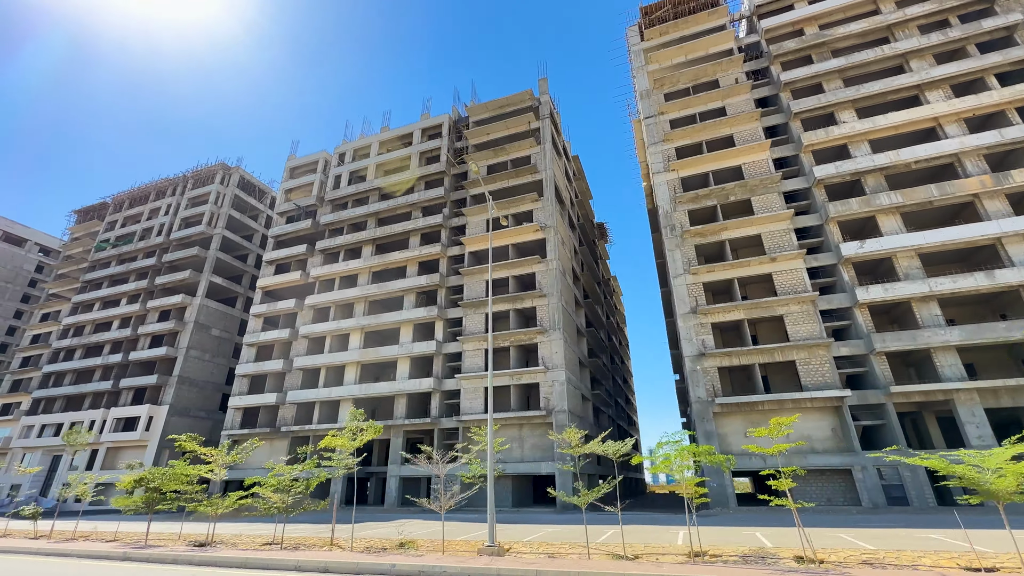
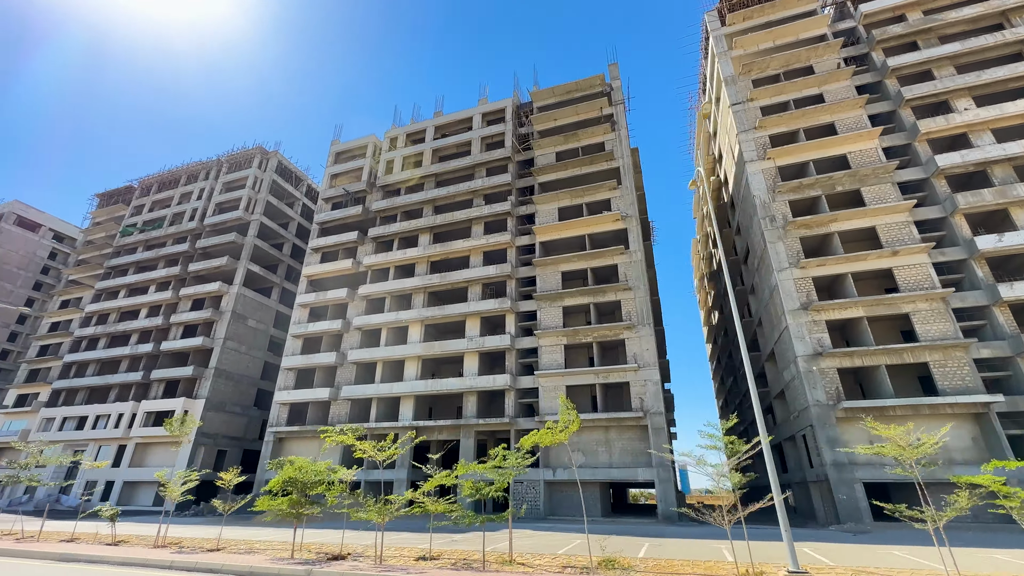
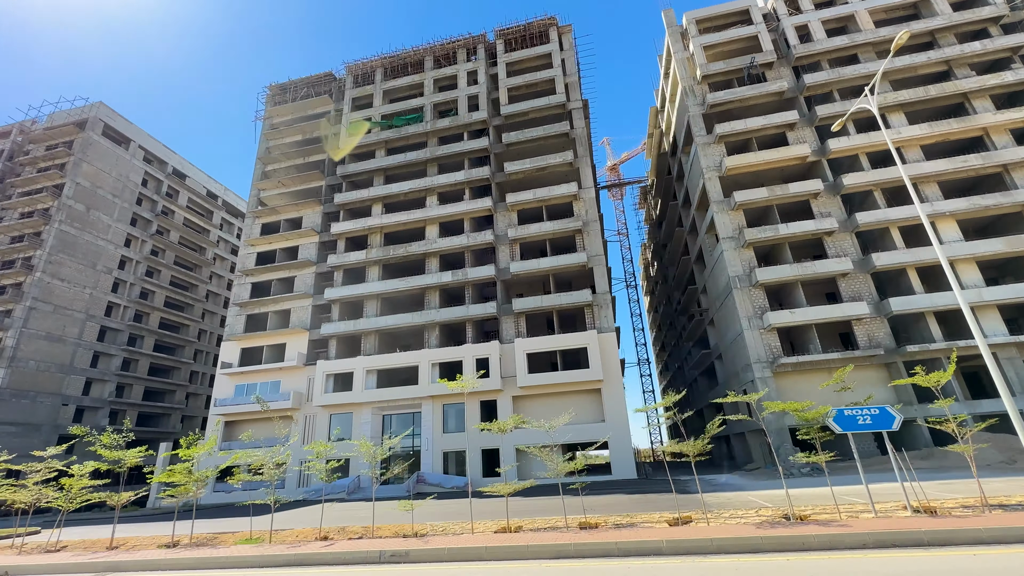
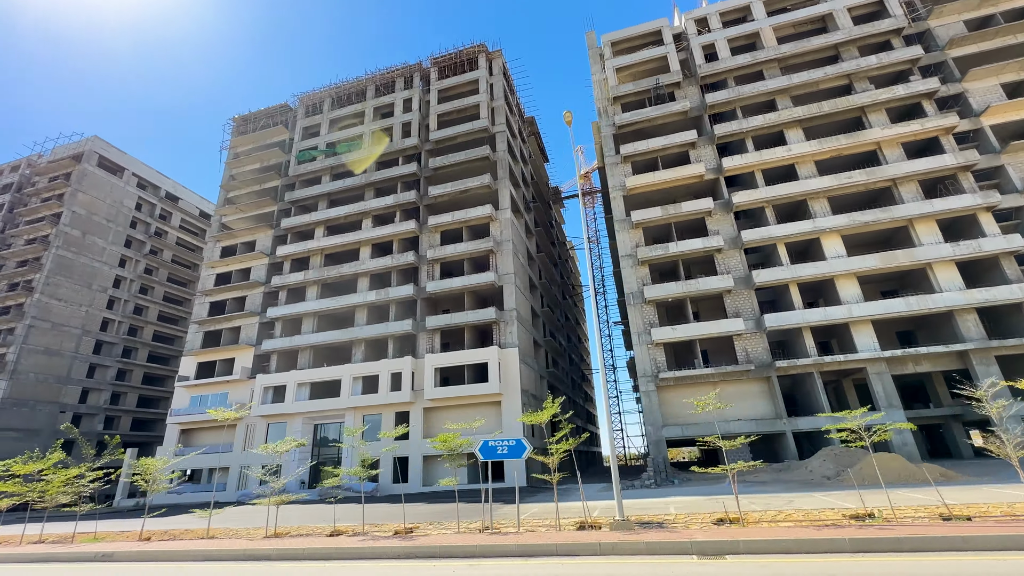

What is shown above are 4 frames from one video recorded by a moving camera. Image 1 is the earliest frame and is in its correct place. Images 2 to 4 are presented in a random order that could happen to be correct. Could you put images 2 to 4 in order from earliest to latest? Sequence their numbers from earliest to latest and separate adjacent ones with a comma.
2, 4, 3
